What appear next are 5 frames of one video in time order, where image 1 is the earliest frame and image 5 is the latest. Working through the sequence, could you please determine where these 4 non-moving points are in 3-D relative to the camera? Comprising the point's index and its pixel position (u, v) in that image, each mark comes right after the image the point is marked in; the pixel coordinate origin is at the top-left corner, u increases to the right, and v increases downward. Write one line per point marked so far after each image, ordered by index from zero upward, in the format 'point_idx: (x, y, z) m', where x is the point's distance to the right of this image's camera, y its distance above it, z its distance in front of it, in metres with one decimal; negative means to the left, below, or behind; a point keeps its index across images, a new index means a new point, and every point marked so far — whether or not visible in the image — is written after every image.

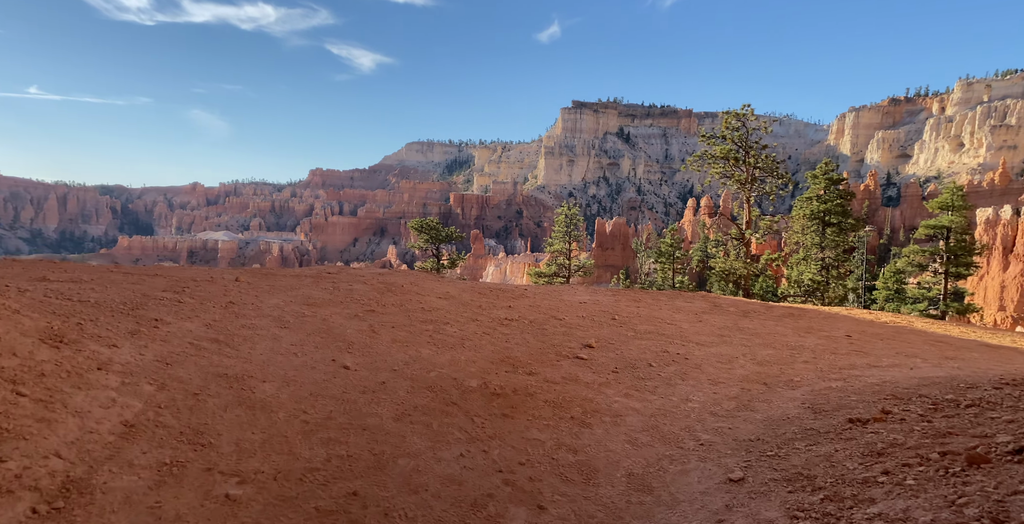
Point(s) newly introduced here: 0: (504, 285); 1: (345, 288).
0: (-0.2, -0.5, +12.4) m
1: (-2.9, -0.6, +10.4) m
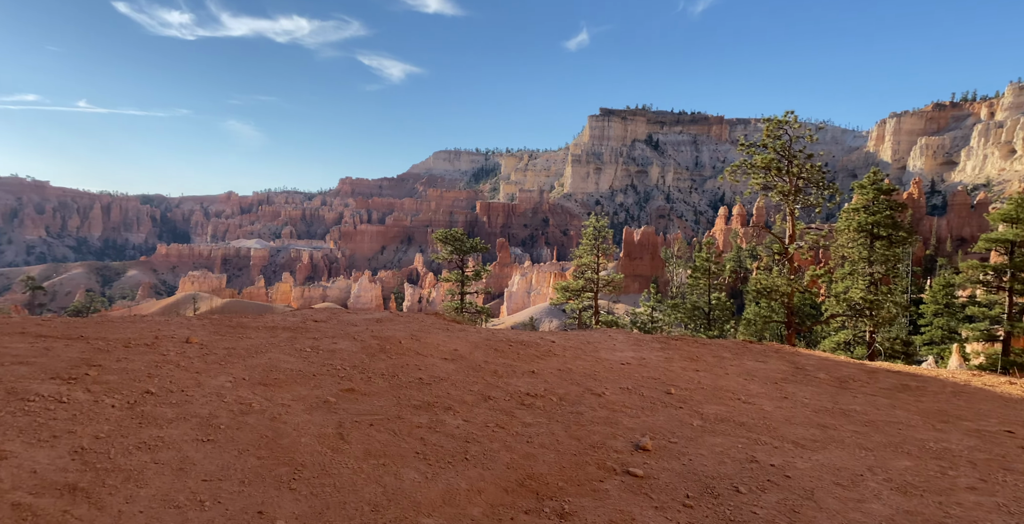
0: (+0.2, -1.3, +10.1) m
1: (-2.6, -1.3, +8.2) m
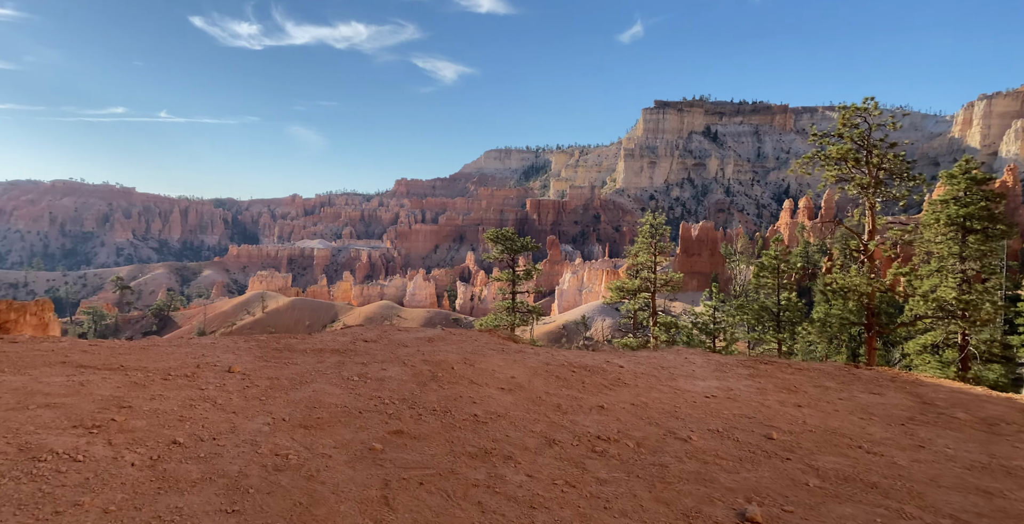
0: (+1.2, -1.5, +9.1) m
1: (-1.7, -1.6, +7.5) m
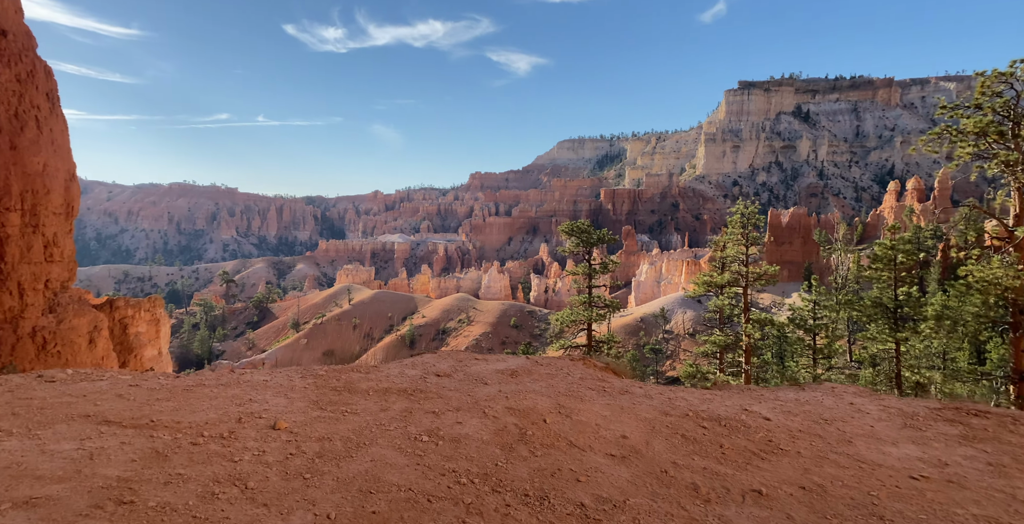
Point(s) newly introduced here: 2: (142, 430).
0: (+2.4, -1.7, +7.1) m
1: (-0.7, -1.9, +5.8) m
2: (-3.7, -1.7, +6.0) m
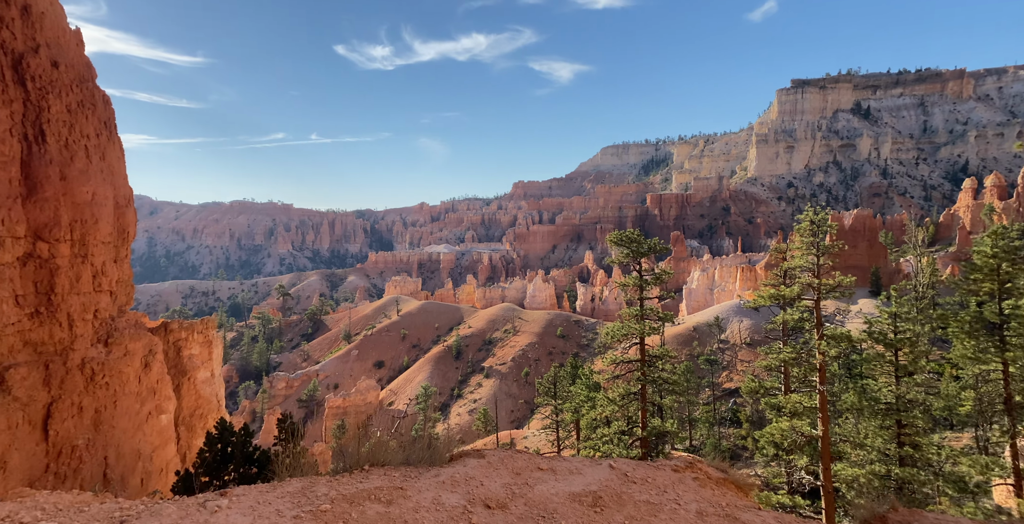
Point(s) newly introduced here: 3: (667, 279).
0: (+3.1, -2.4, +4.2) m
1: (0.0, -2.6, +3.1) m
2: (-3.0, -2.5, +3.6) m
3: (+6.5, -1.3, +22.9) m
